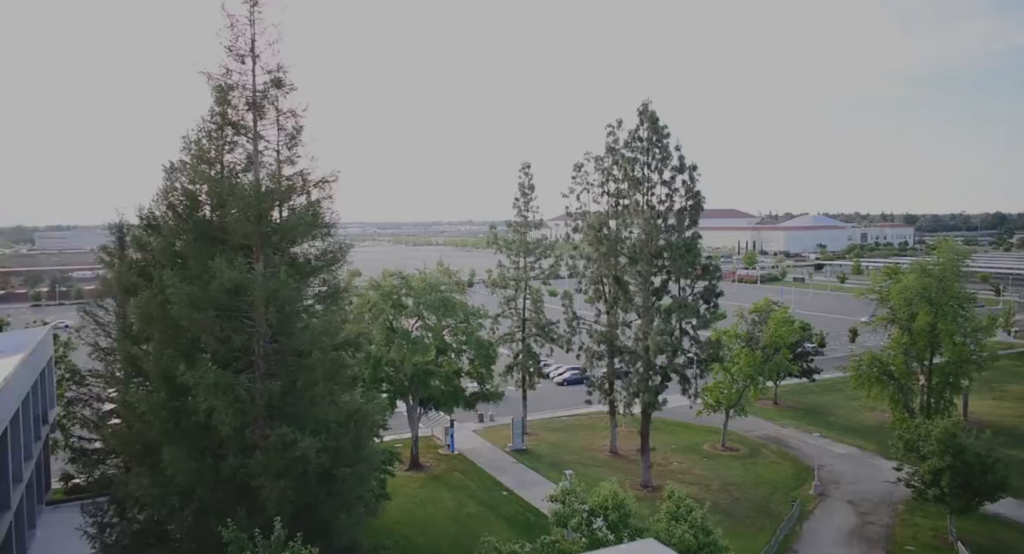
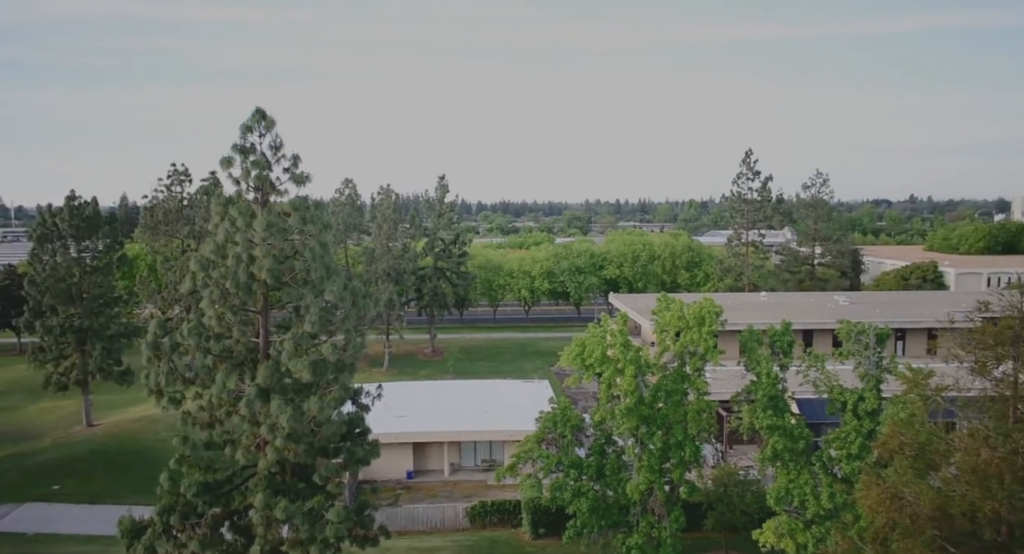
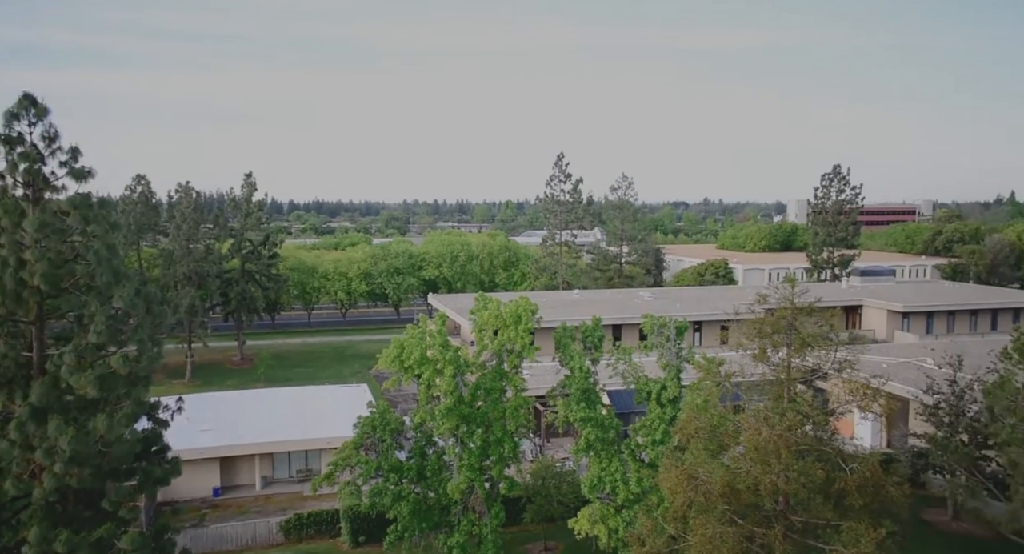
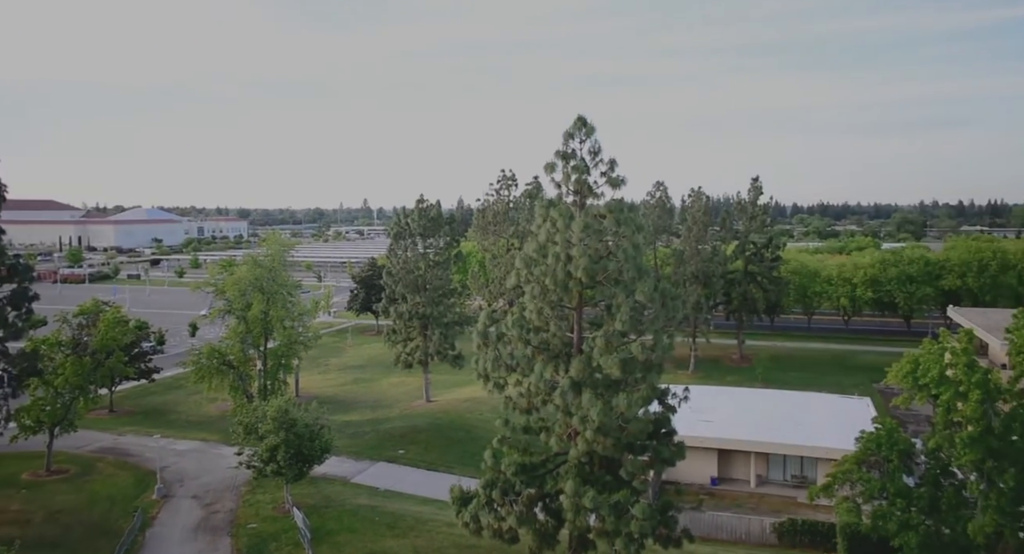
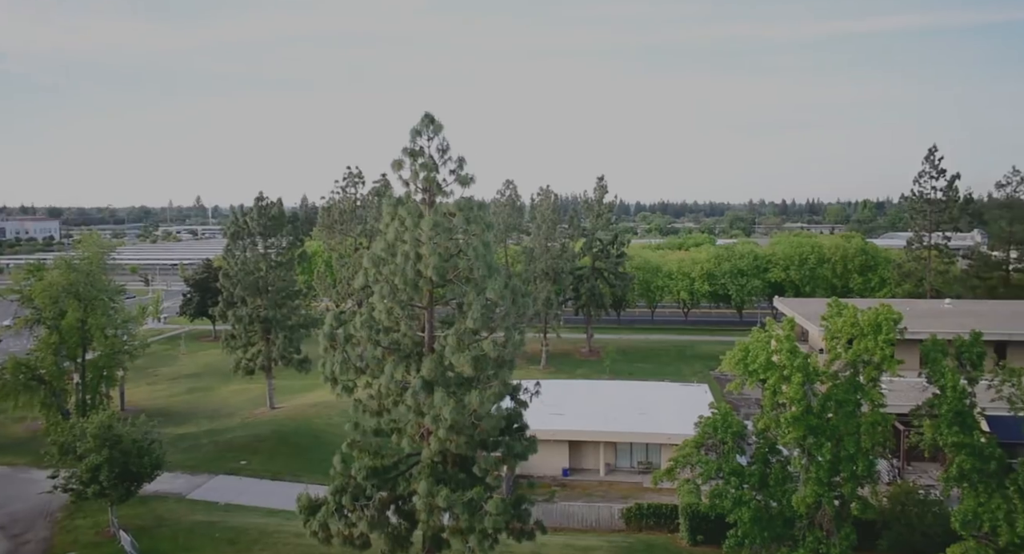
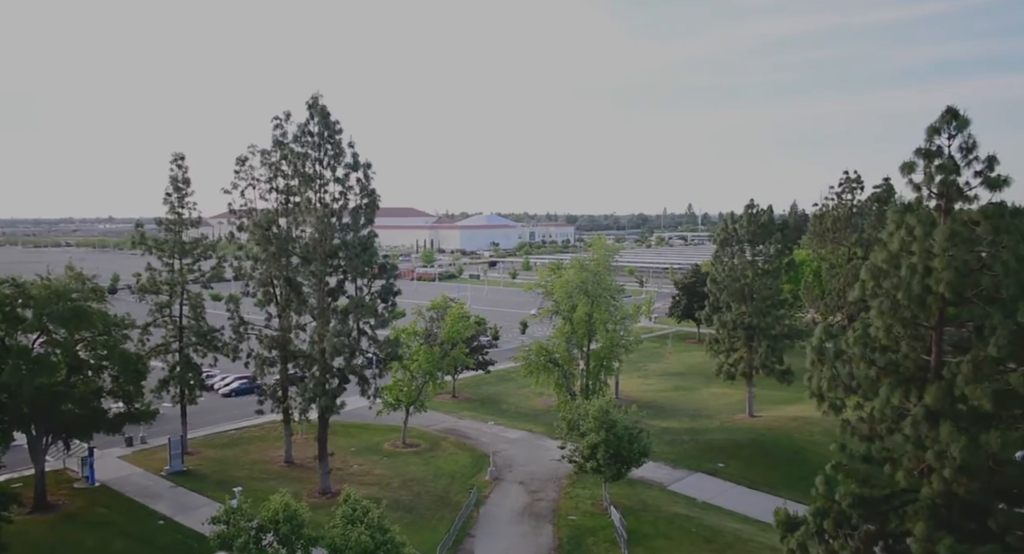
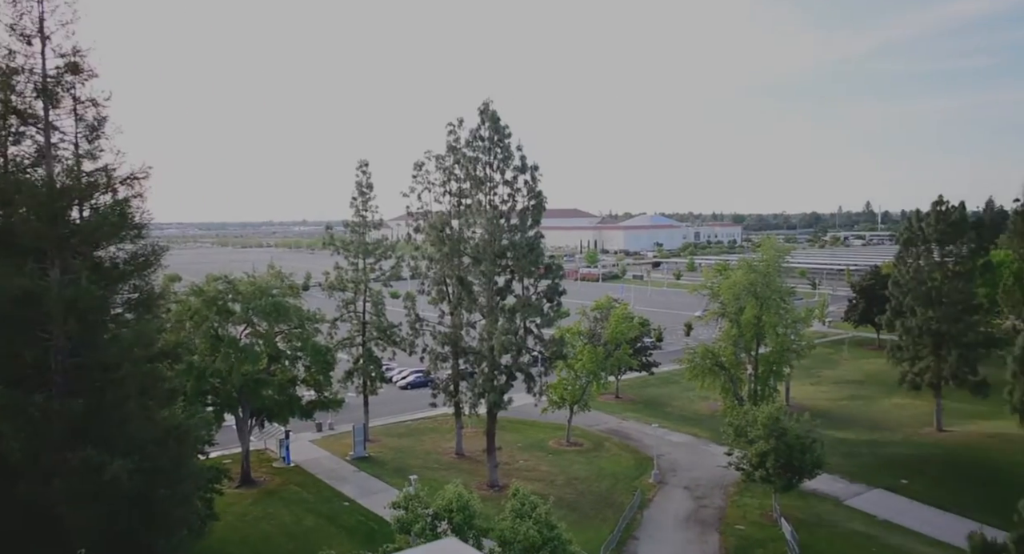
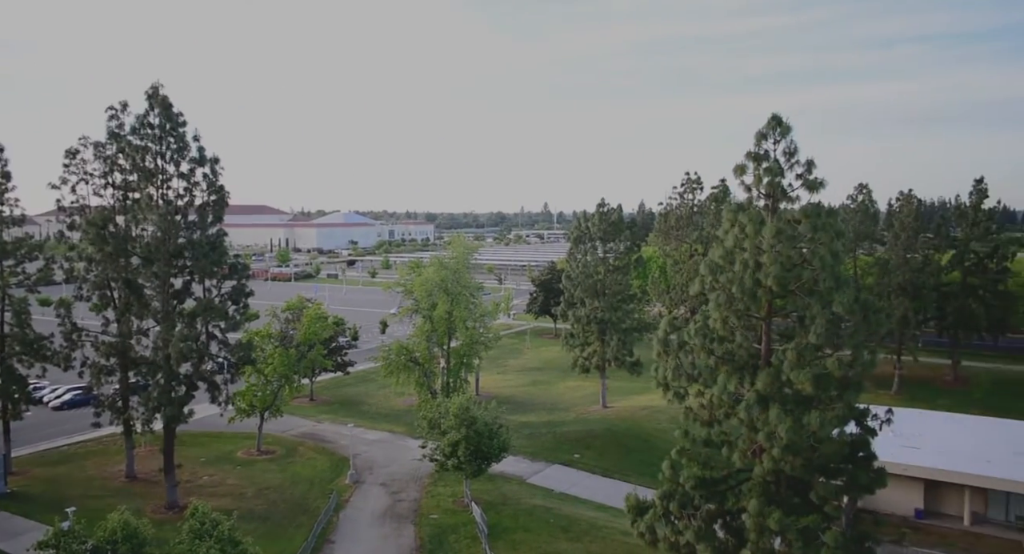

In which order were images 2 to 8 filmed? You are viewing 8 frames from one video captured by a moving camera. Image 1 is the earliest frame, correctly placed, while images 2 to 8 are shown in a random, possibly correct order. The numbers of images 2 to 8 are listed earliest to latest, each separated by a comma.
7, 6, 8, 4, 5, 2, 3
